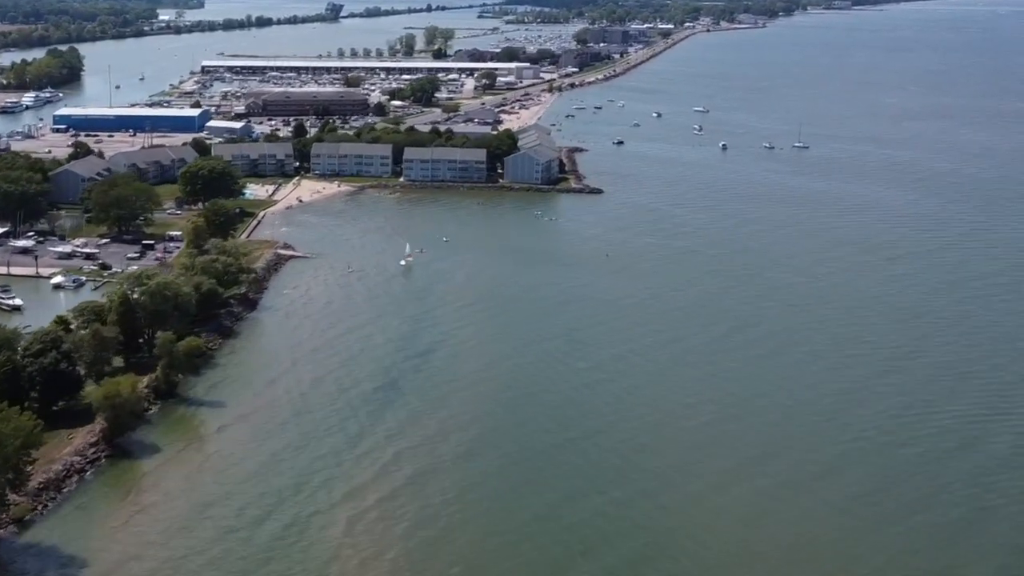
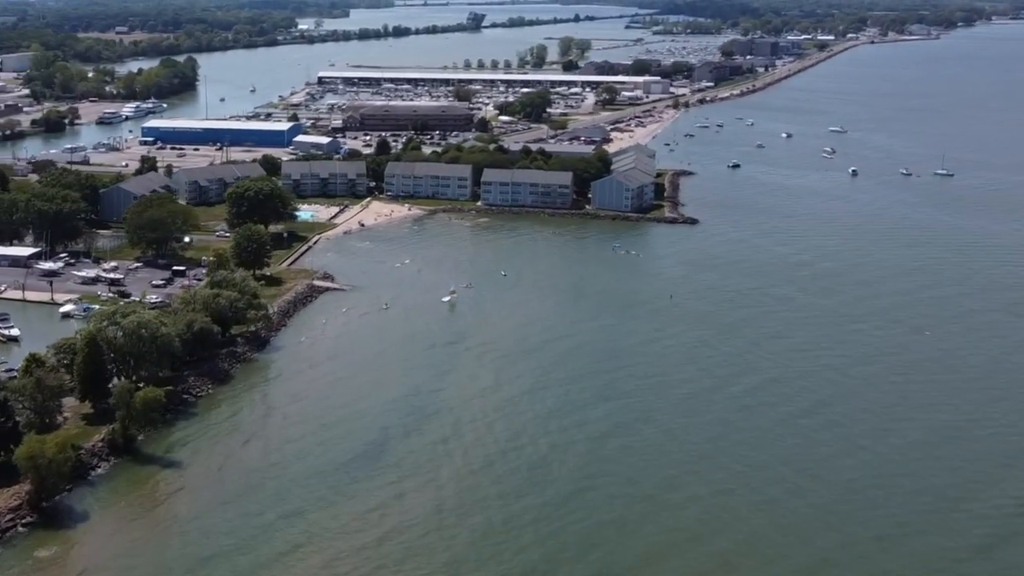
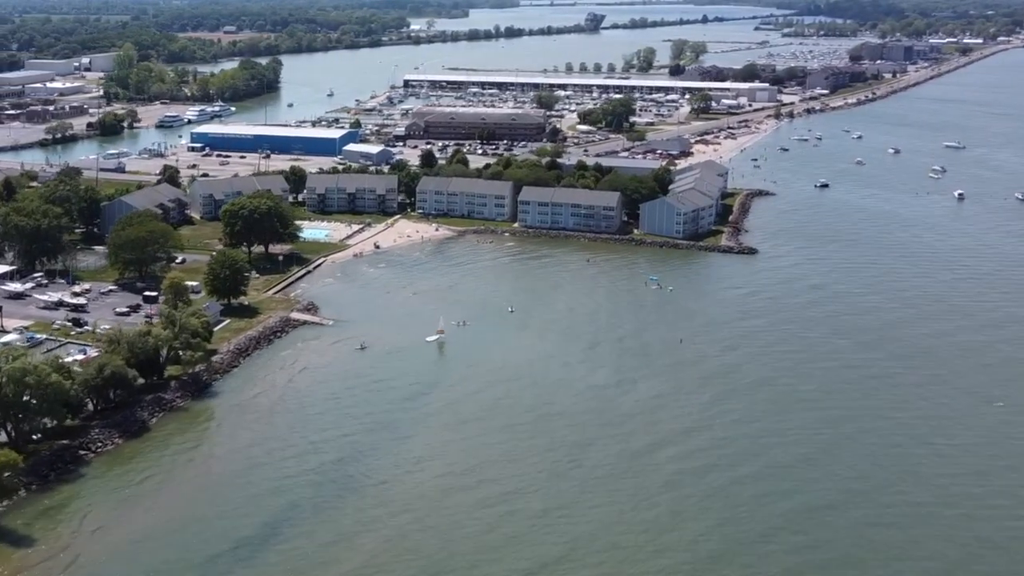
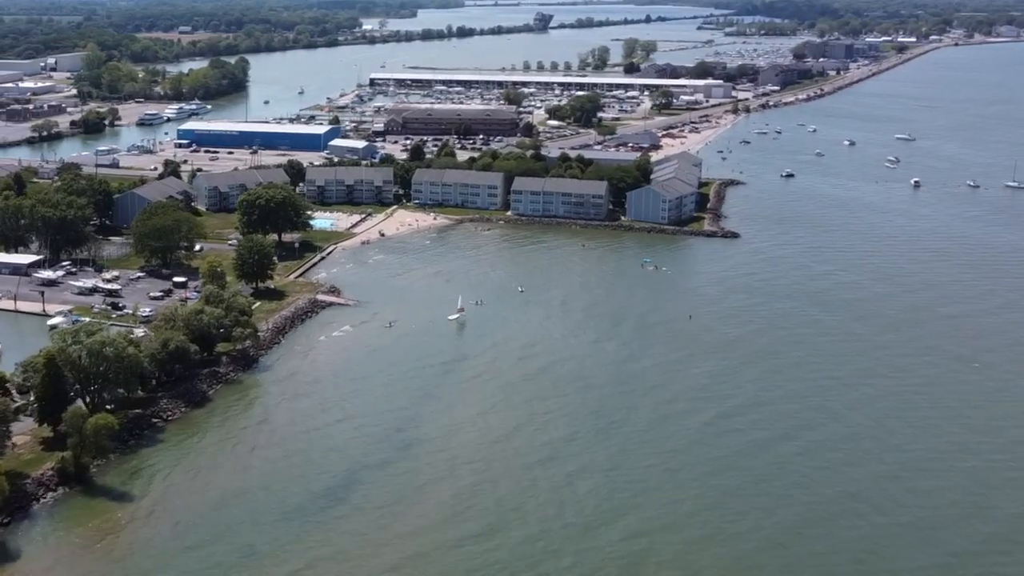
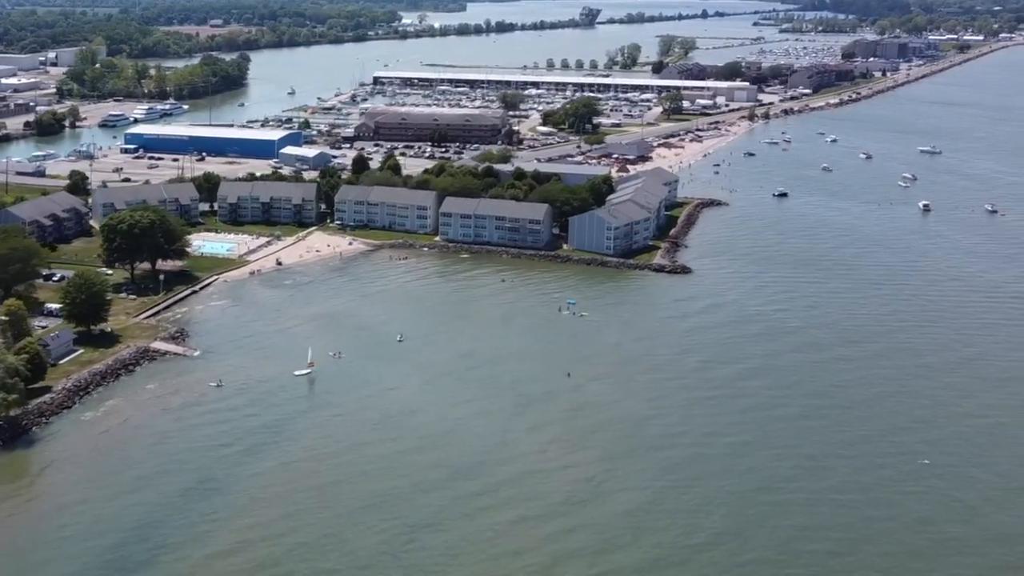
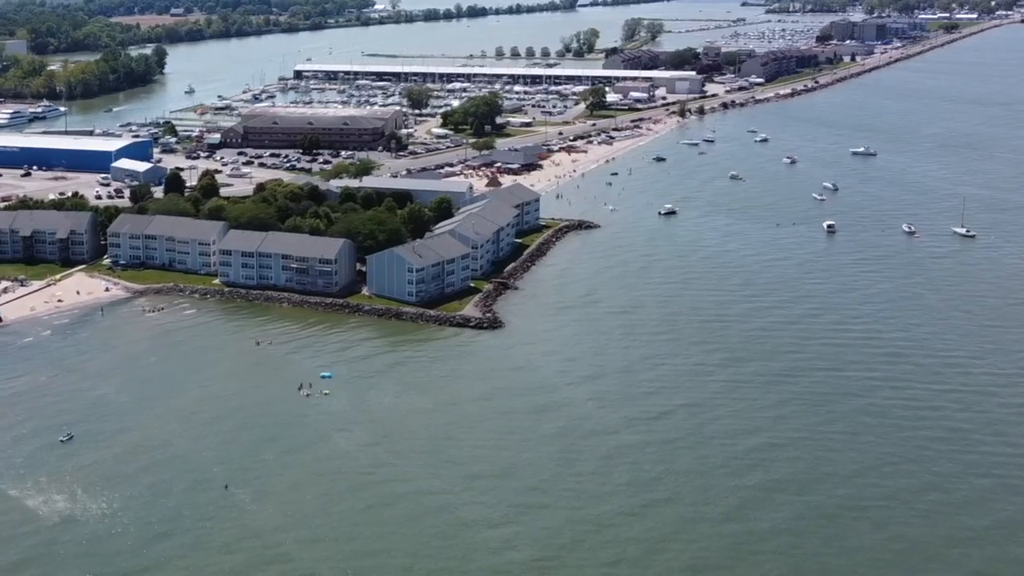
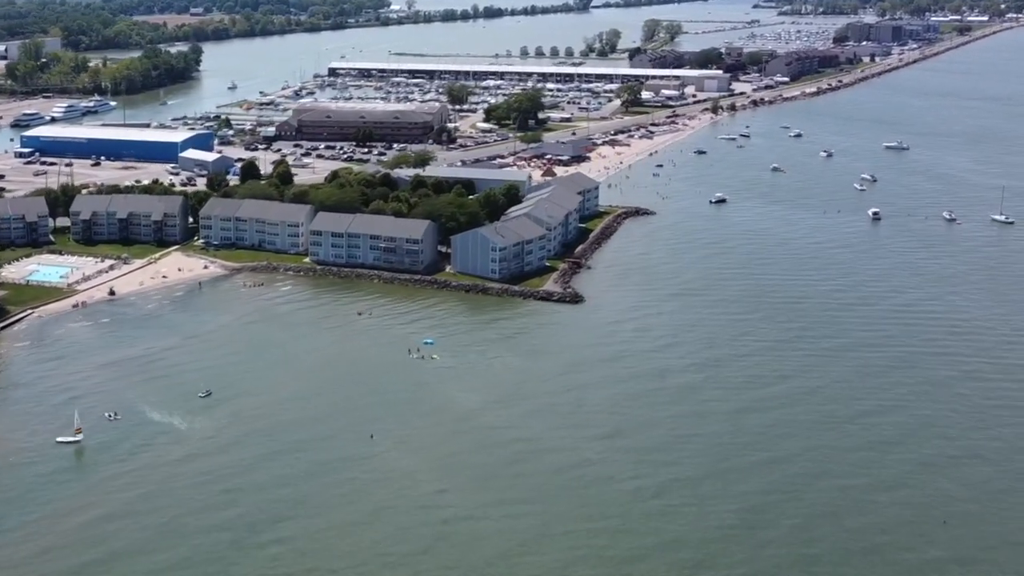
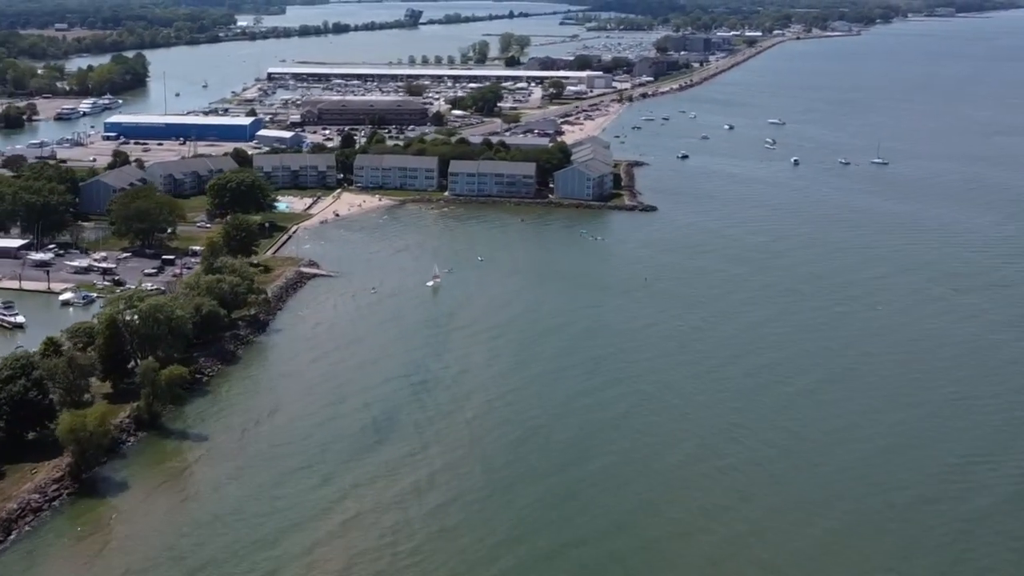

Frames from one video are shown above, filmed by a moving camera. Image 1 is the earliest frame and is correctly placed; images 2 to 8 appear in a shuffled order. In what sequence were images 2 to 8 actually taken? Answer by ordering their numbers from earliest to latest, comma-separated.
8, 2, 4, 3, 5, 7, 6
